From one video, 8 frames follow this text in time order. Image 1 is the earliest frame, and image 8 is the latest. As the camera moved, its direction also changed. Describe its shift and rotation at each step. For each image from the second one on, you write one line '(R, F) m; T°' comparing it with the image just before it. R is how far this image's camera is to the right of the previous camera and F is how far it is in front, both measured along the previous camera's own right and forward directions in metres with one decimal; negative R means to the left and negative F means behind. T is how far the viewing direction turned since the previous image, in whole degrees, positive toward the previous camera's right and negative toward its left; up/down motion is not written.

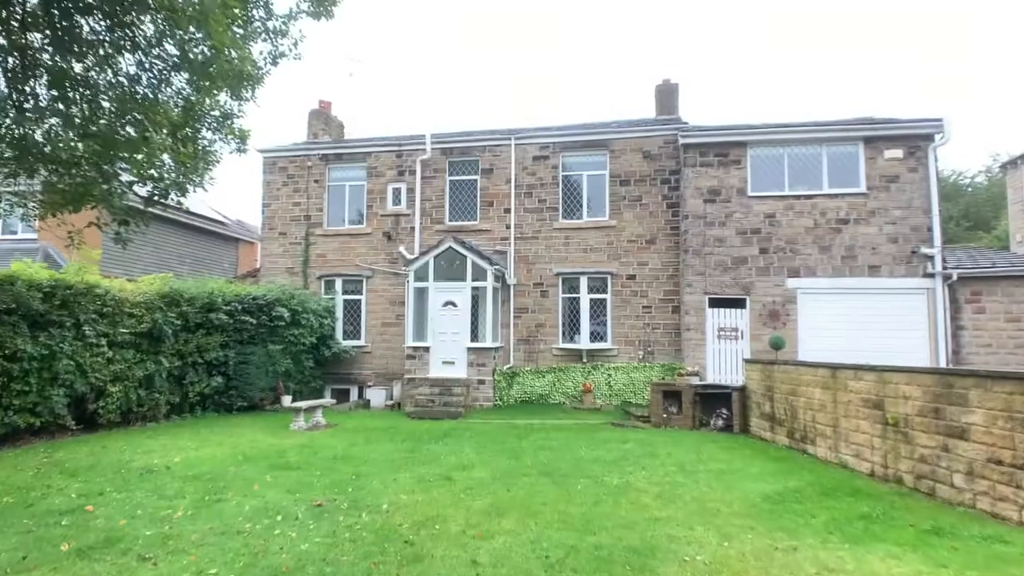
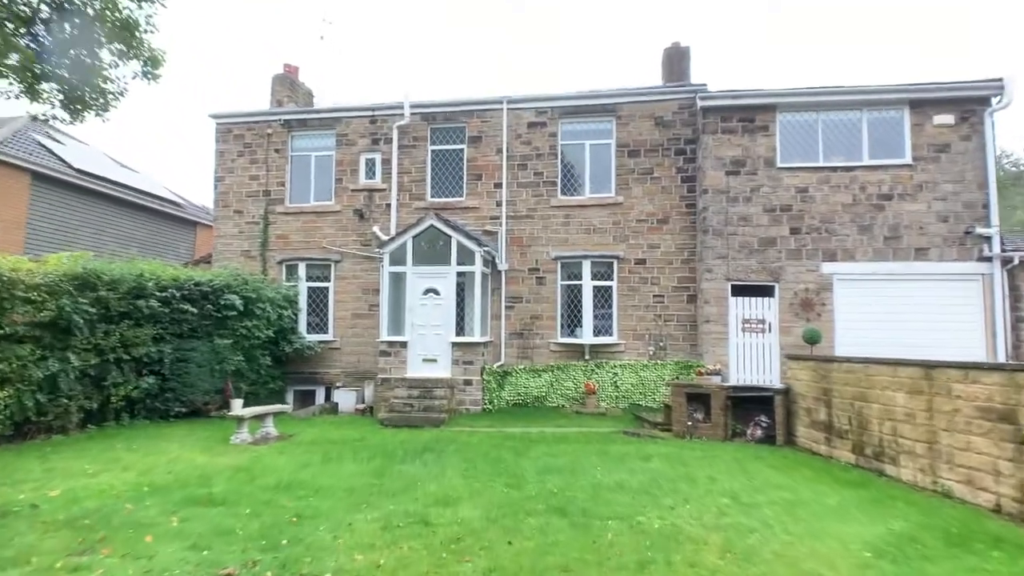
(-0.2, +2.1) m; +1°
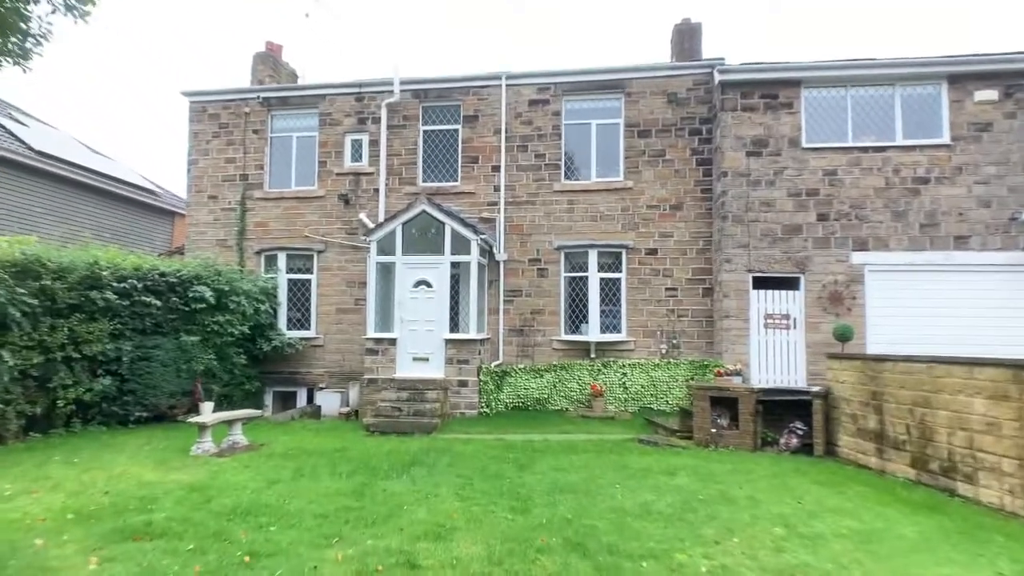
(-0.1, +1.2) m; +1°
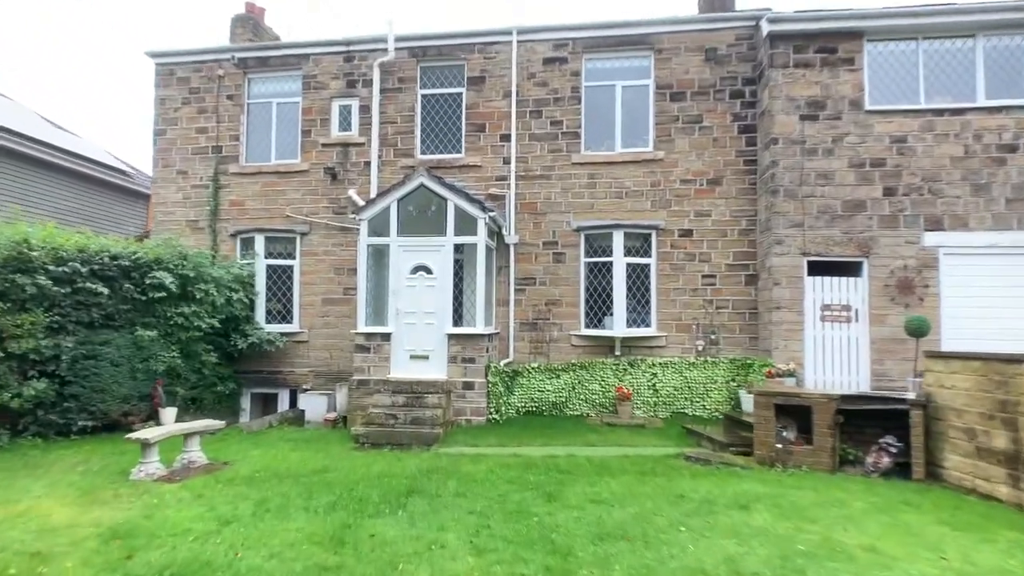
(-0.3, +1.7) m; 0°
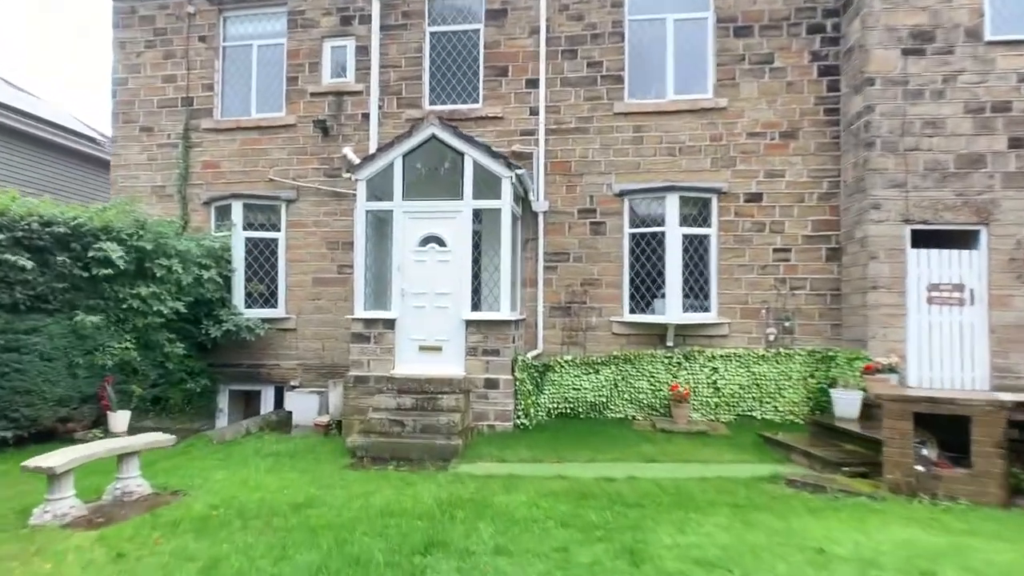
(-0.4, +1.9) m; 0°
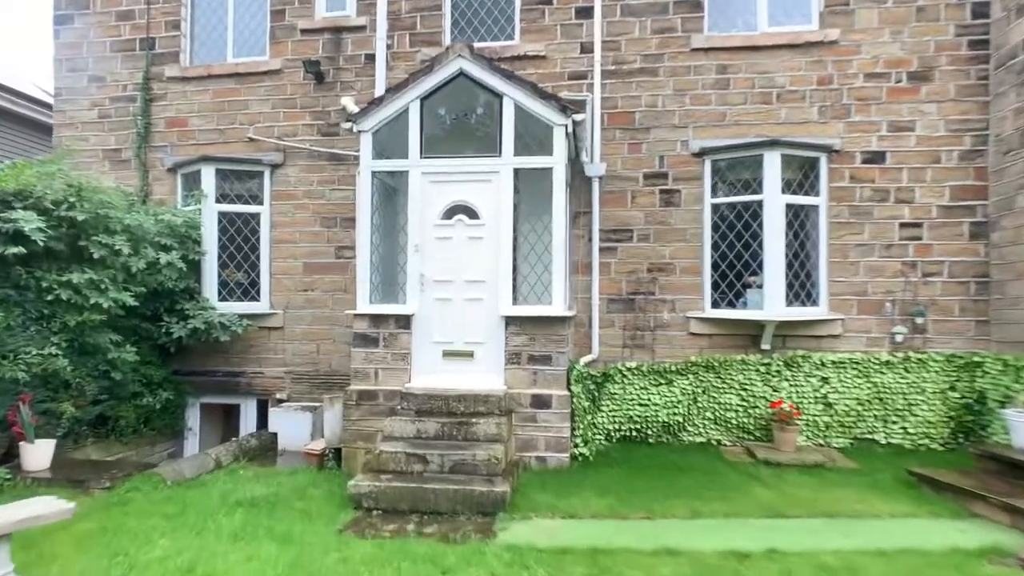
(-0.5, +2.1) m; 0°
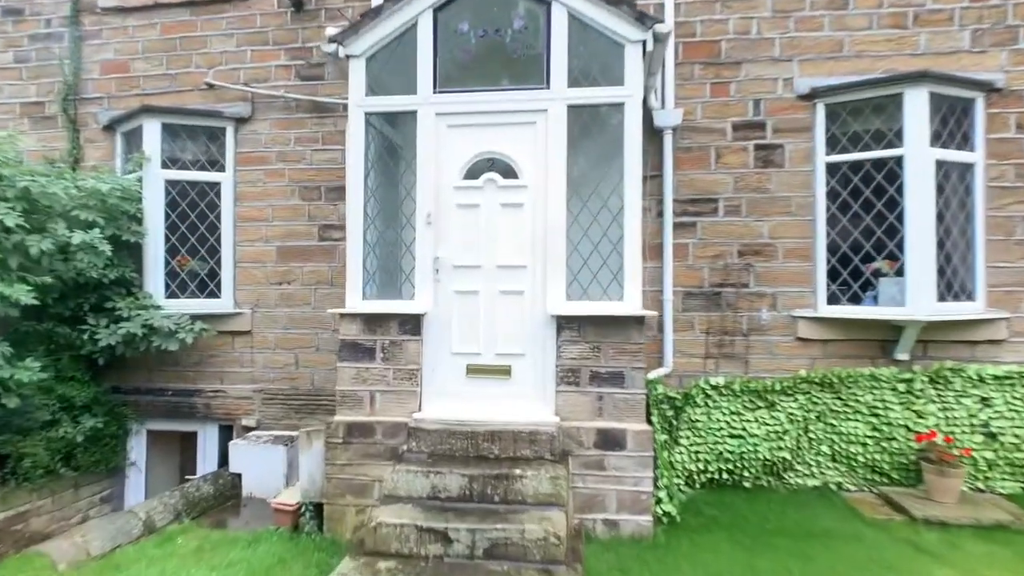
(-0.4, +1.9) m; 0°
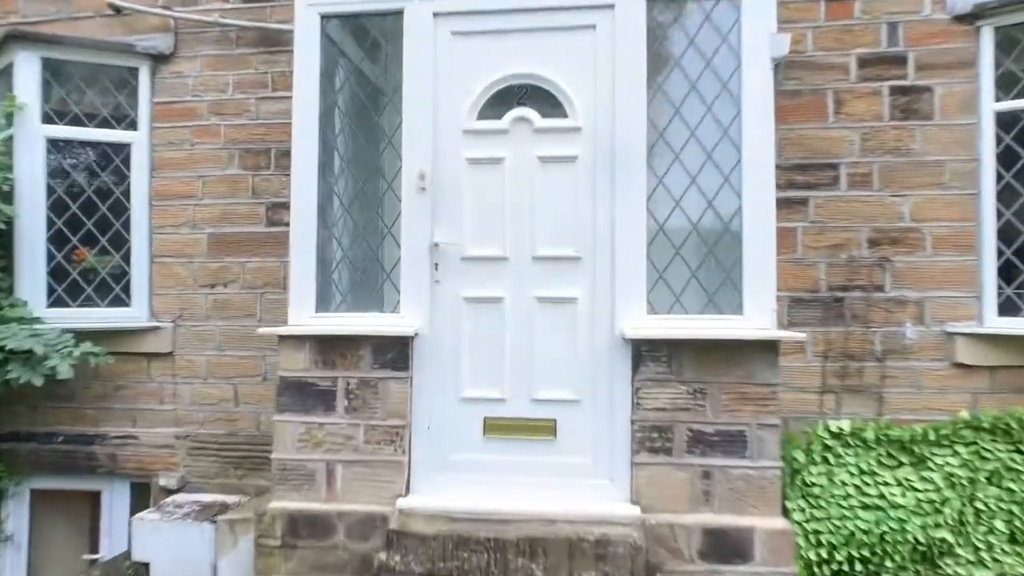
(-0.2, +1.7) m; +1°
